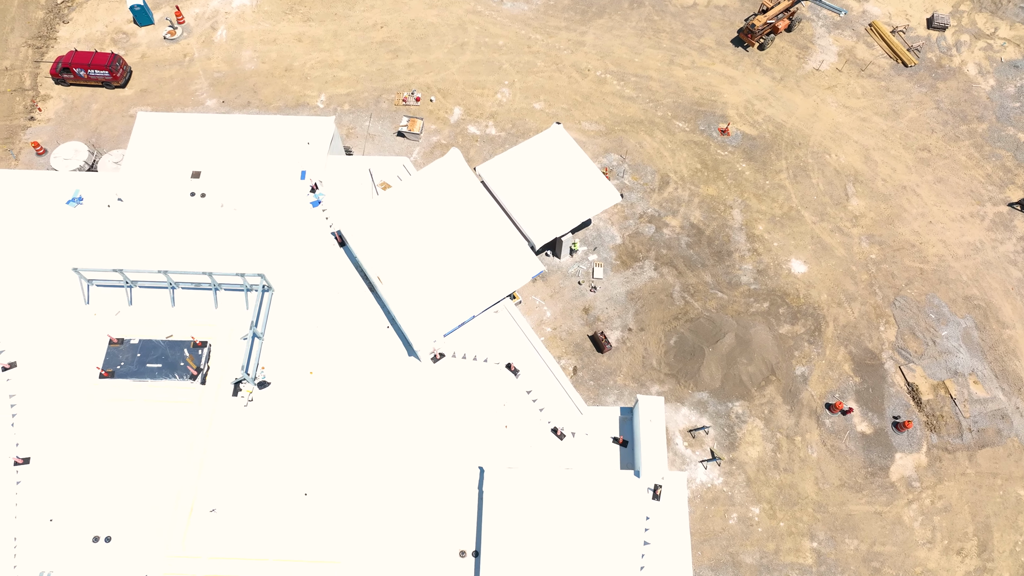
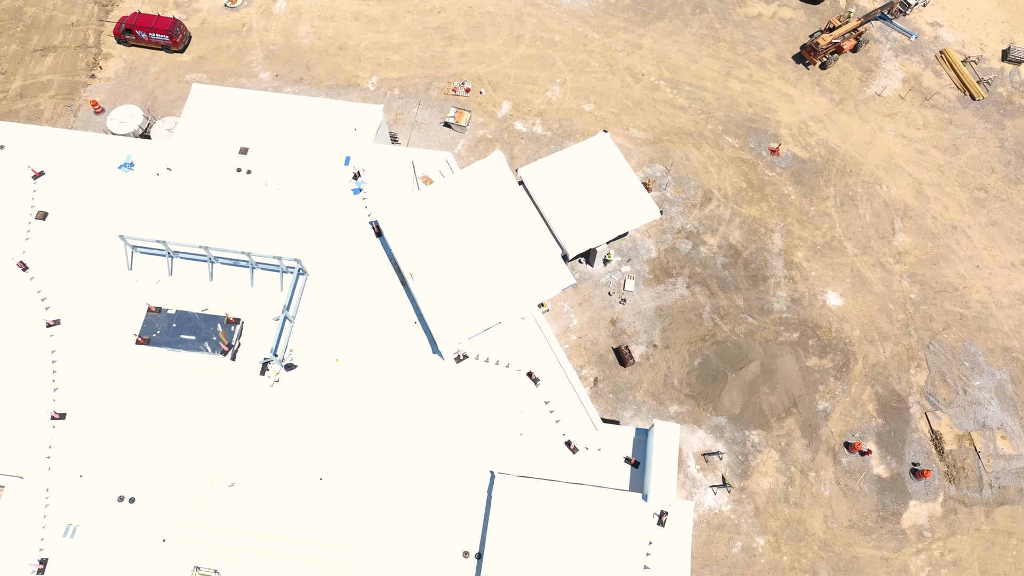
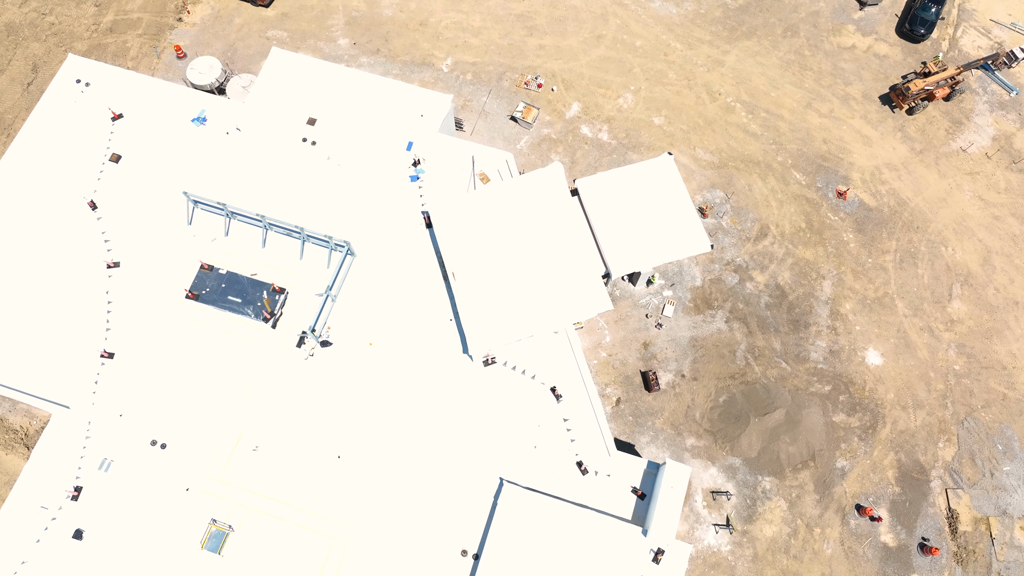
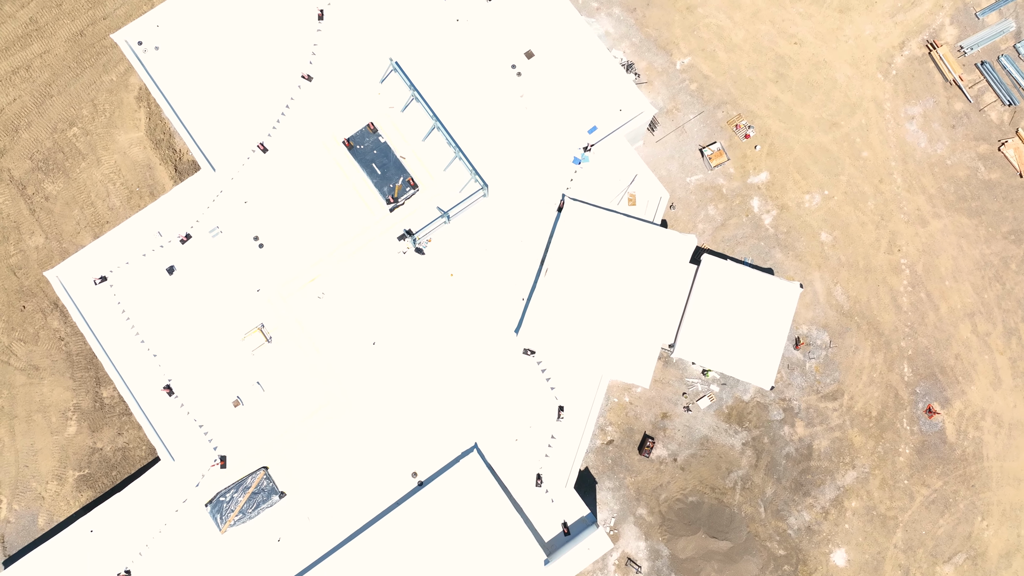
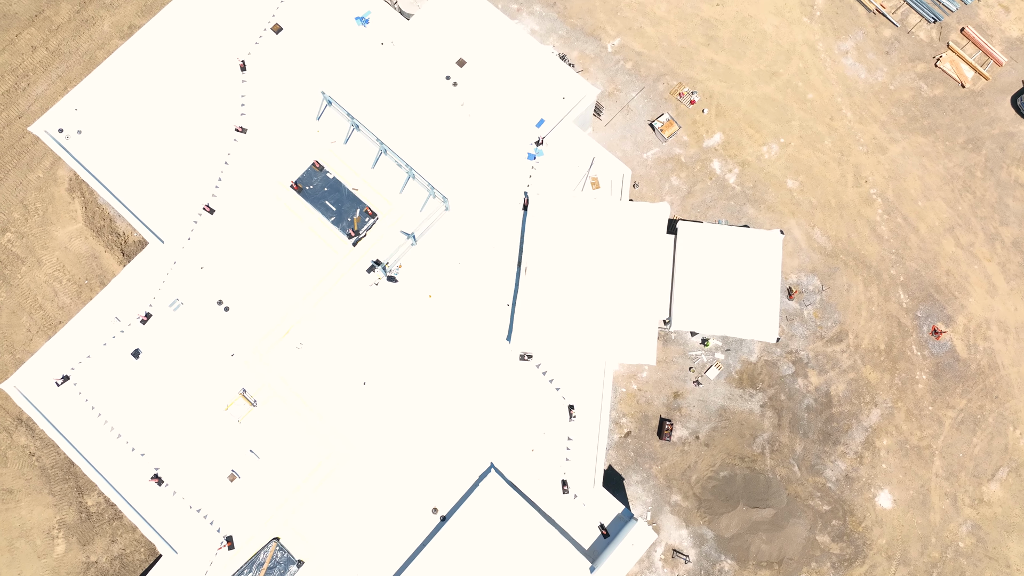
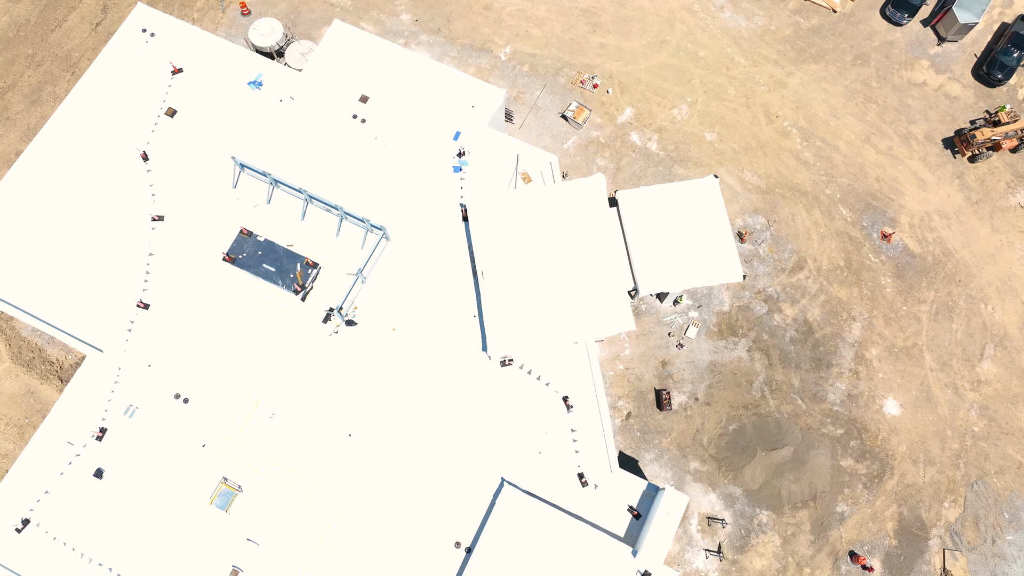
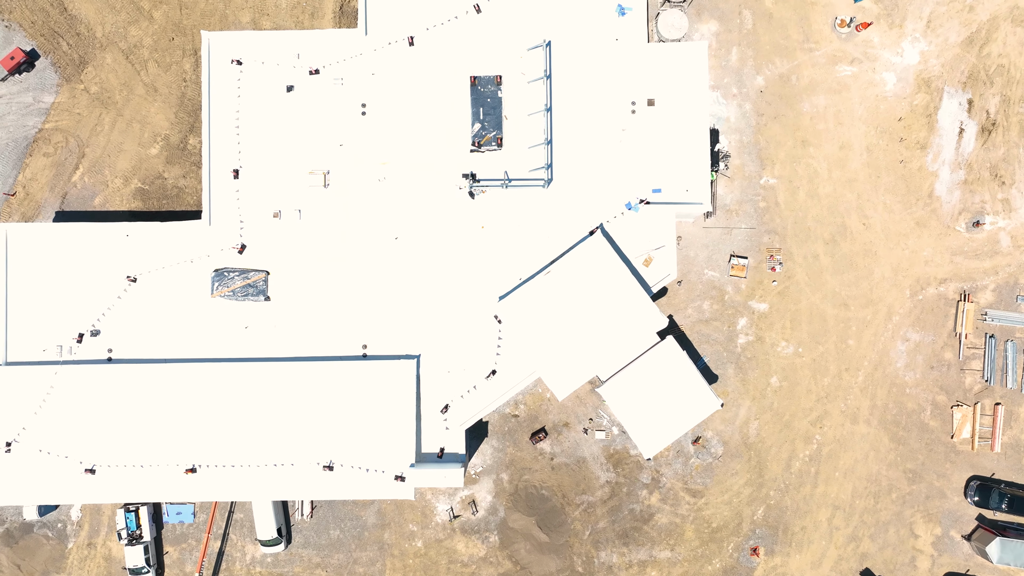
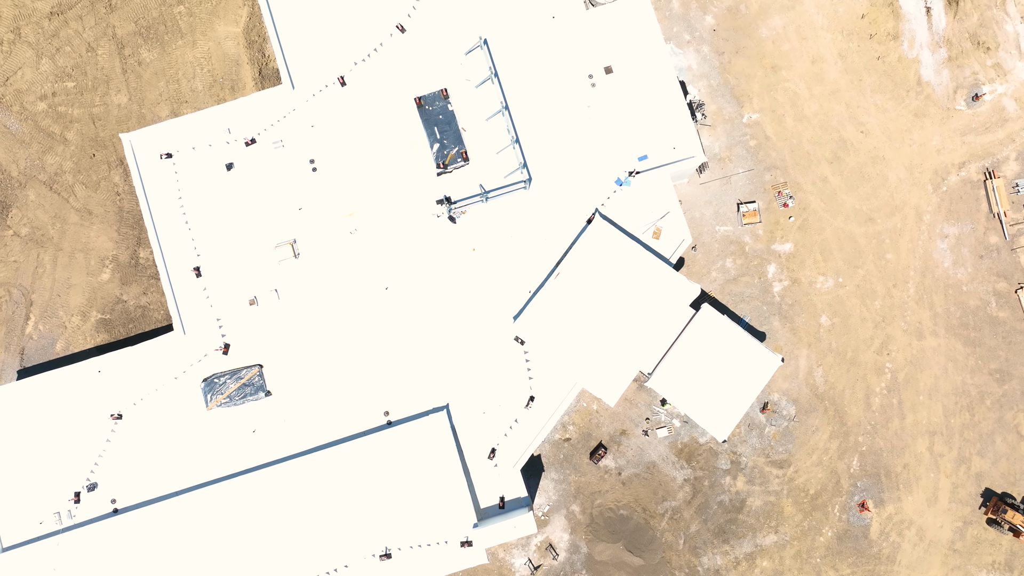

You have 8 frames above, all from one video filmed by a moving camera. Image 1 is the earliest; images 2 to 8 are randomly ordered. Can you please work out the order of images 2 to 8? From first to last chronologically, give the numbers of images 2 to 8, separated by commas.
2, 3, 6, 5, 4, 8, 7
